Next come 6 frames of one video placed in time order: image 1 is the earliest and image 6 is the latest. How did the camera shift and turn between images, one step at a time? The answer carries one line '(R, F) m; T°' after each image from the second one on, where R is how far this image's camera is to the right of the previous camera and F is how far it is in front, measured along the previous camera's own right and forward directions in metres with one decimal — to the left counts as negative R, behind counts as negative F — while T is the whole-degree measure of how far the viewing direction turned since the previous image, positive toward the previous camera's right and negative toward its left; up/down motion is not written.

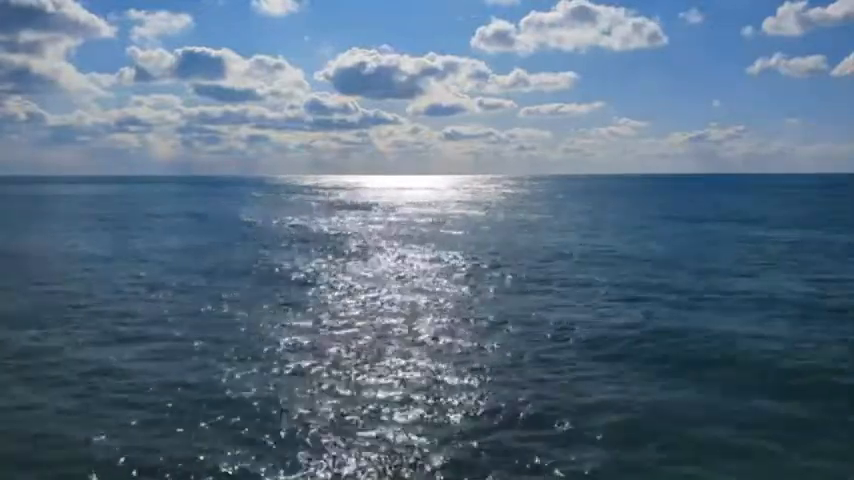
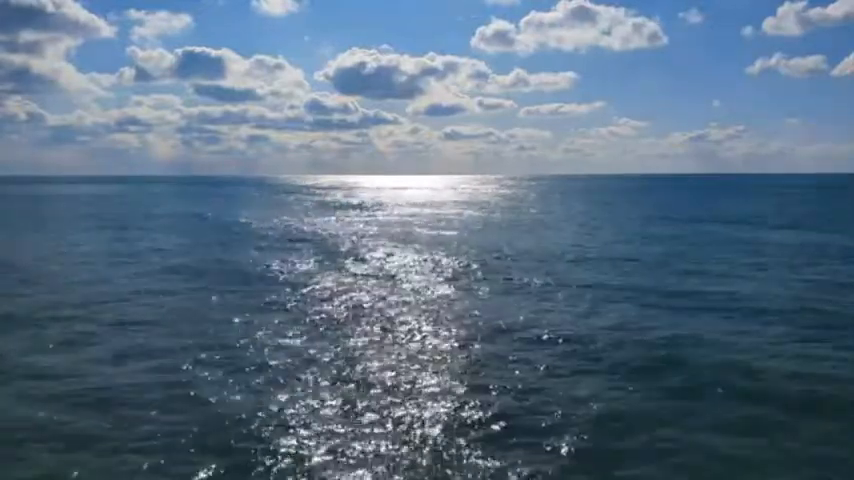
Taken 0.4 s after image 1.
(-1.2, +0.2) m; 0°
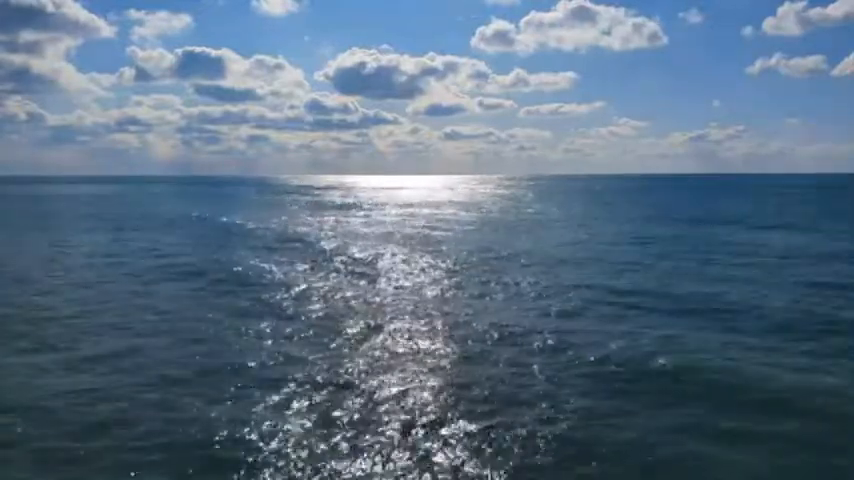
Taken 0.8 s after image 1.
(-1.9, +0.1) m; 0°
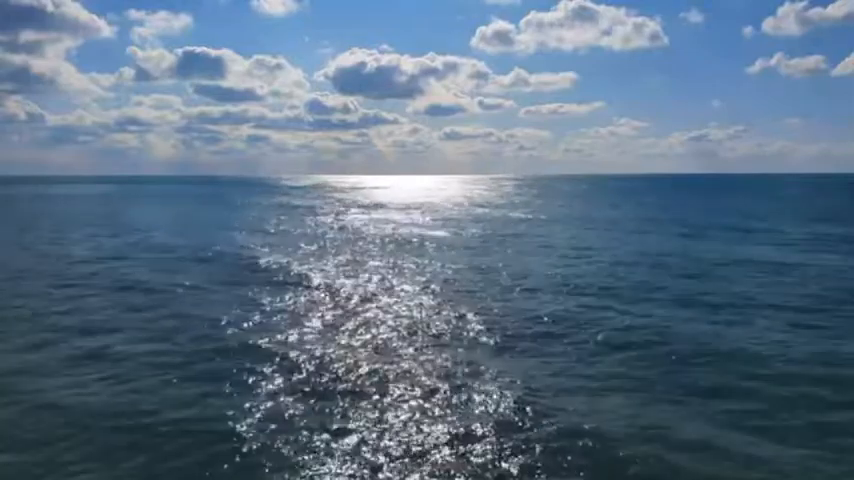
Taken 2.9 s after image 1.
(+0.3, -0.3) m; 0°
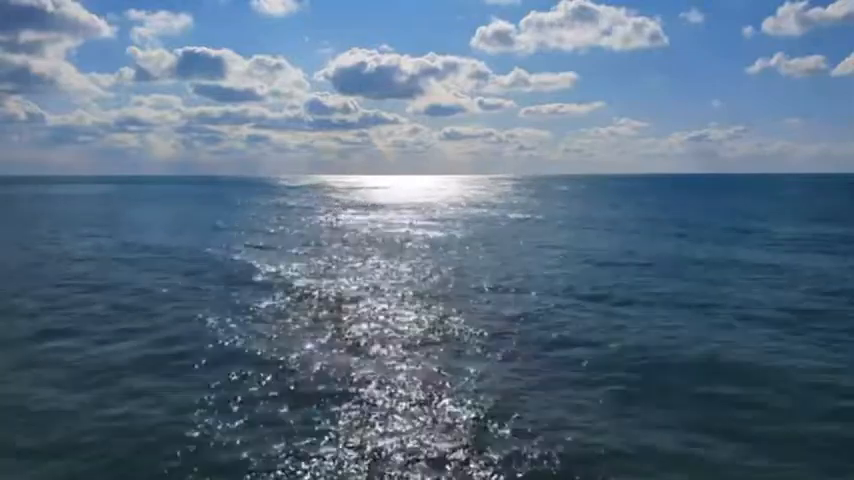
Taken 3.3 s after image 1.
(-2.5, +1.4) m; 0°
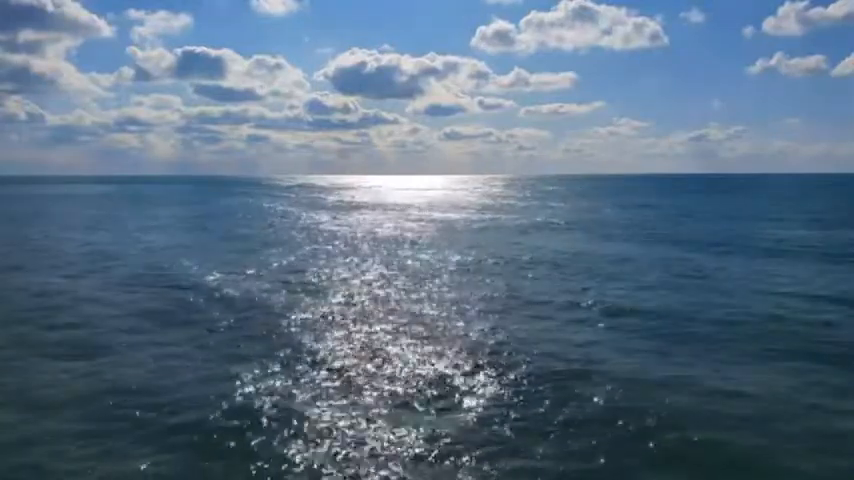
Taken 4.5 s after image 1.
(+0.8, +0.5) m; 0°
